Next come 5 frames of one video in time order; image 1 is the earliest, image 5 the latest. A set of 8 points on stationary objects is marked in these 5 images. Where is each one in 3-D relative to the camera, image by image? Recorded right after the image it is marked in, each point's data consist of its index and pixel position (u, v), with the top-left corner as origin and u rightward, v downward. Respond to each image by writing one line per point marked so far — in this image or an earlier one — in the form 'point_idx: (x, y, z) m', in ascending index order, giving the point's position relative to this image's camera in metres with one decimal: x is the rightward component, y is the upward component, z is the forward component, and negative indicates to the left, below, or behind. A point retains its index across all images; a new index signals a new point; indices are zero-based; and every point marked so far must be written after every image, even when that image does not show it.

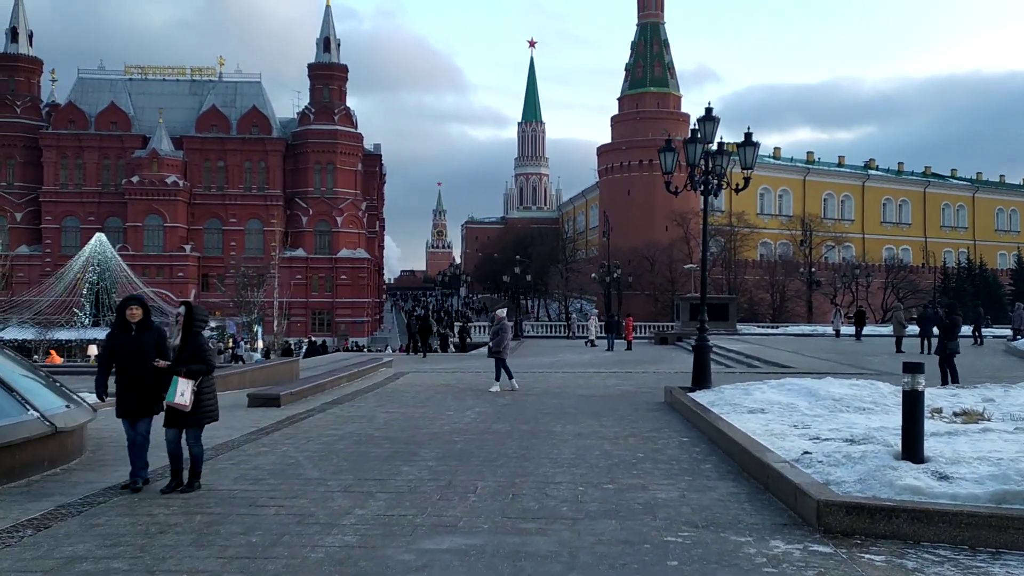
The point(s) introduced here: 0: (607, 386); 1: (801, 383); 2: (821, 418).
0: (+1.9, -1.9, +15.9) m
1: (+4.0, -1.3, +11.5) m
2: (+3.5, -1.5, +9.3) m
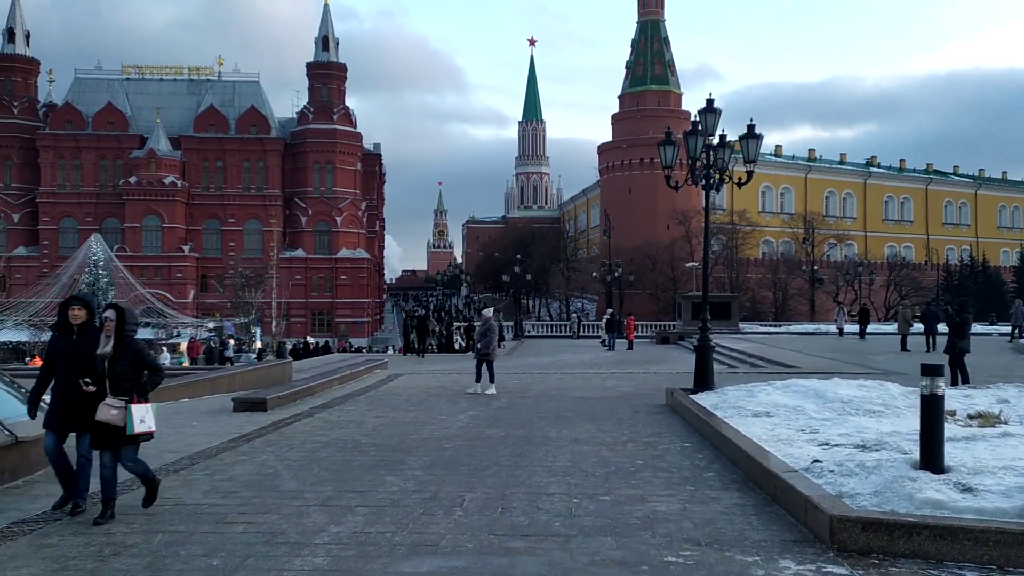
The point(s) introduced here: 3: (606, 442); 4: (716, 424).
0: (+1.8, -1.9, +15.4) m
1: (+4.0, -1.3, +11.0) m
2: (+3.4, -1.5, +8.9) m
3: (+1.1, -1.7, +9.3) m
4: (+2.3, -1.5, +9.2) m
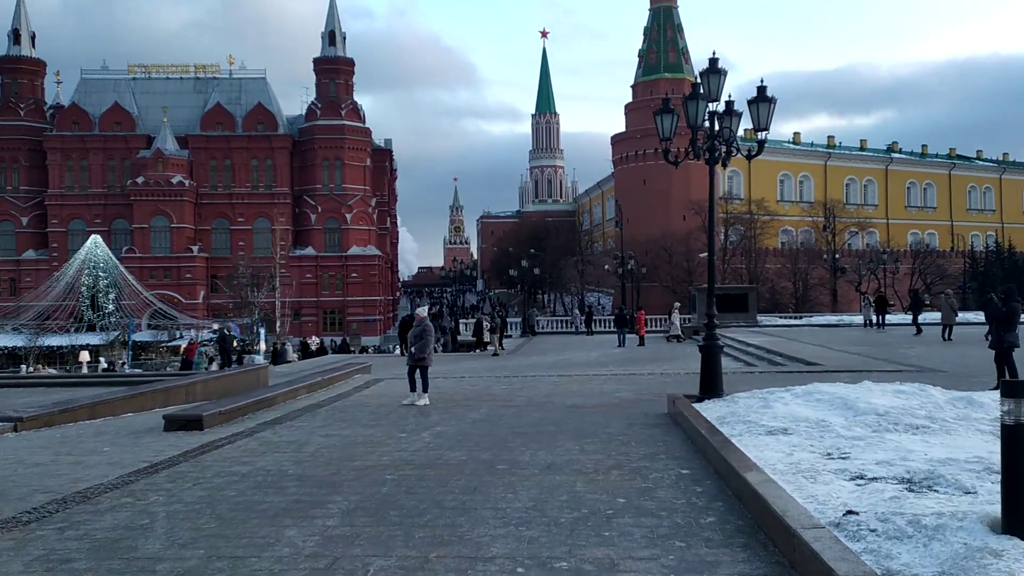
0: (+1.6, -1.7, +13.7) m
1: (+3.6, -1.2, +9.3) m
2: (+3.0, -1.4, +7.1) m
3: (+0.7, -1.7, +7.6) m
4: (+1.9, -1.4, +7.5) m
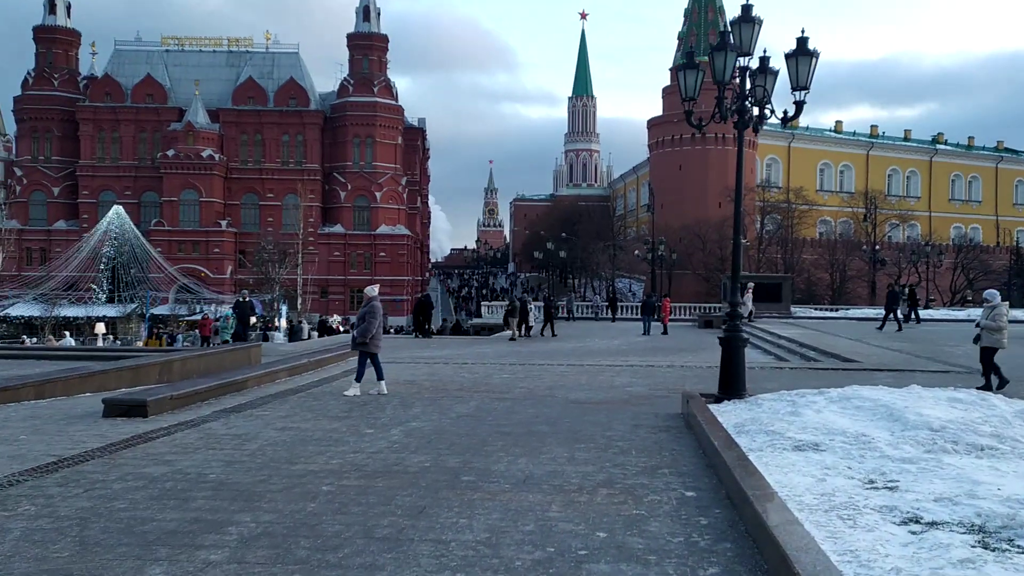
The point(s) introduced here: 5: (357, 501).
0: (+1.5, -1.5, +12.3) m
1: (+3.4, -1.0, +7.8) m
2: (+2.8, -1.3, +5.7) m
3: (+0.4, -1.5, +6.2) m
4: (+1.7, -1.3, +6.0) m
5: (-1.1, -1.5, +5.6) m
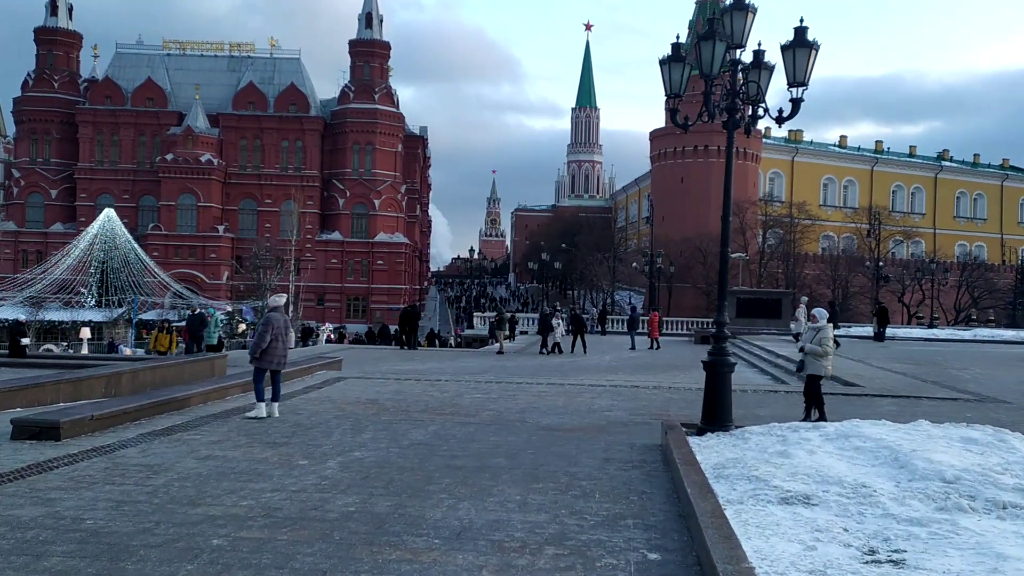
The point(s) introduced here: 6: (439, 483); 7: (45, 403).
0: (+1.1, -1.7, +11.3) m
1: (+3.0, -1.2, +6.8) m
2: (+2.3, -1.4, +4.7) m
3: (0.0, -1.6, +5.2) m
4: (+1.2, -1.4, +5.0) m
5: (-1.5, -1.5, +4.7) m
6: (-0.6, -1.6, +6.9) m
7: (-6.3, -1.5, +11.2) m
